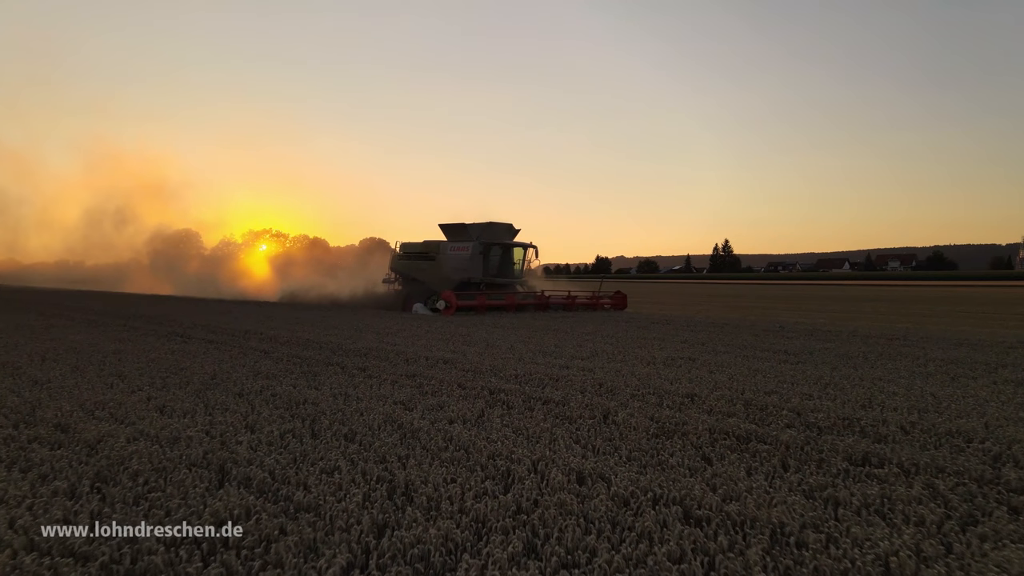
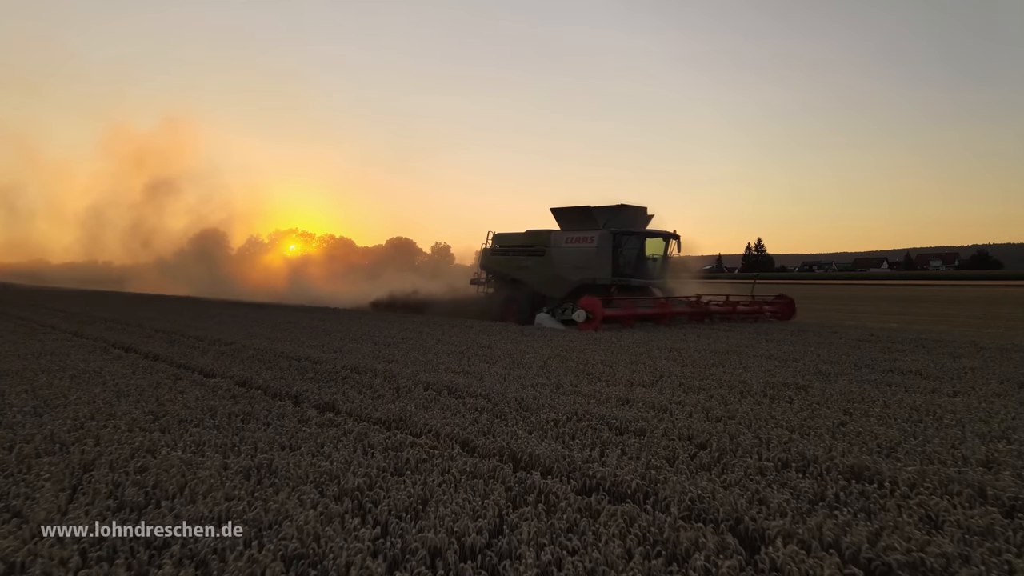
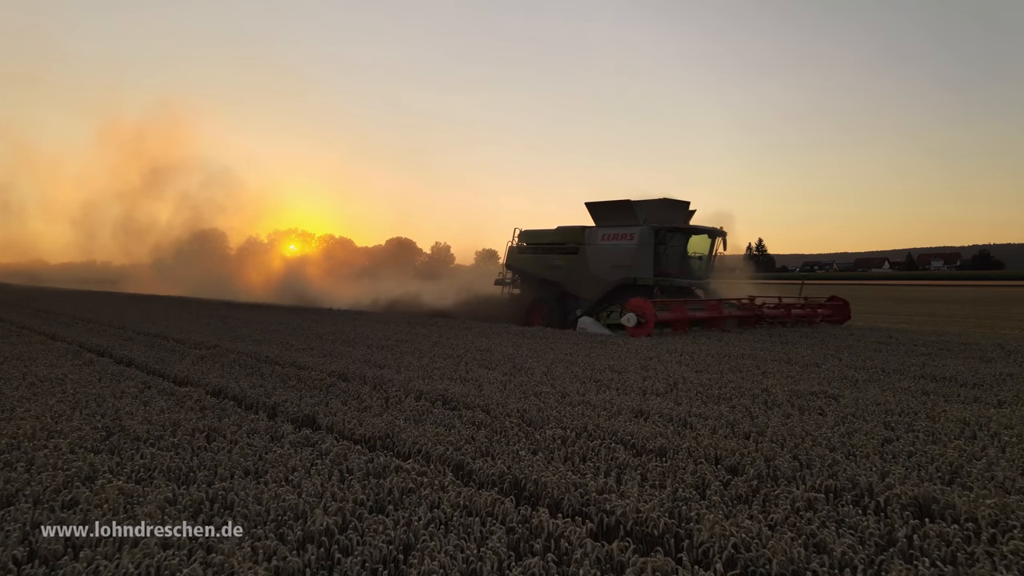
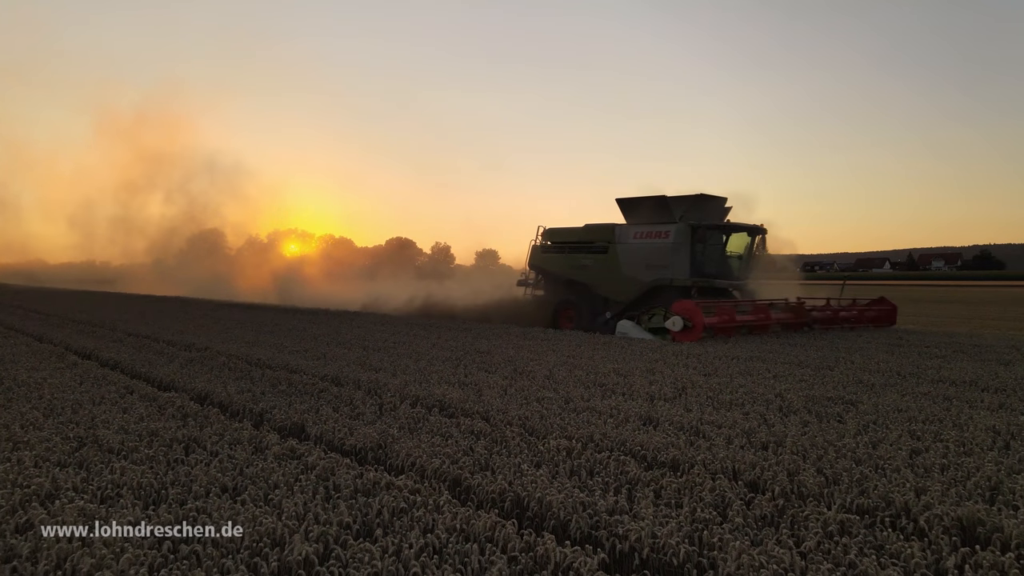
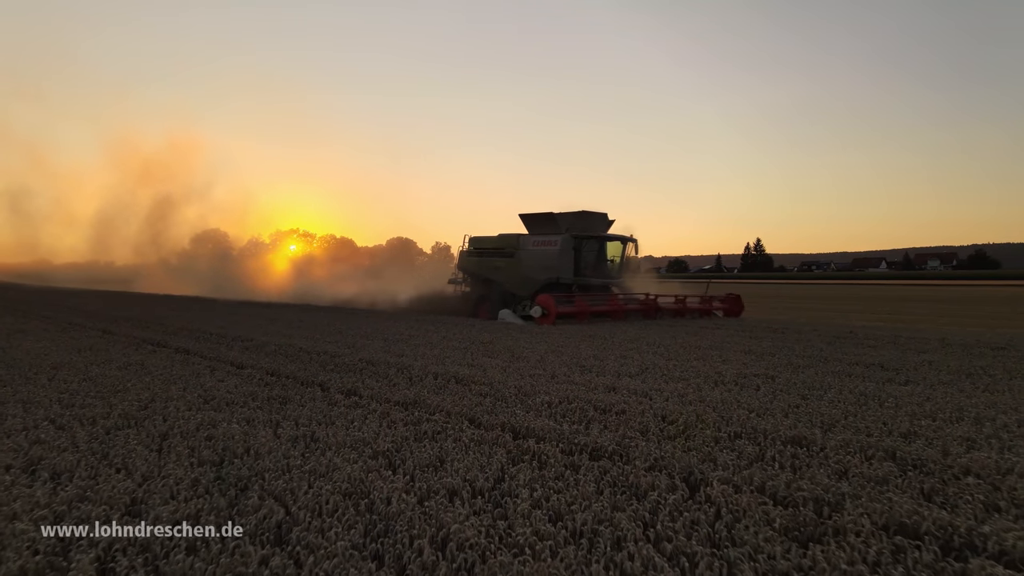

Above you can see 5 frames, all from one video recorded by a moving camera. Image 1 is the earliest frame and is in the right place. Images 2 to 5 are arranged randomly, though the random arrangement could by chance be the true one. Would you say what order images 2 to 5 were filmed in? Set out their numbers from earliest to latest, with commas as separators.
5, 2, 3, 4
